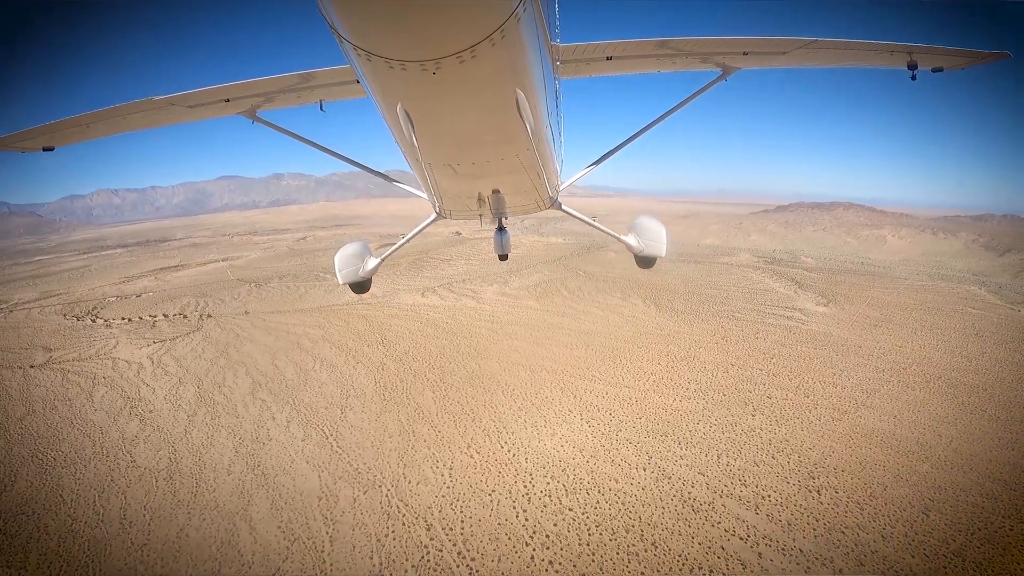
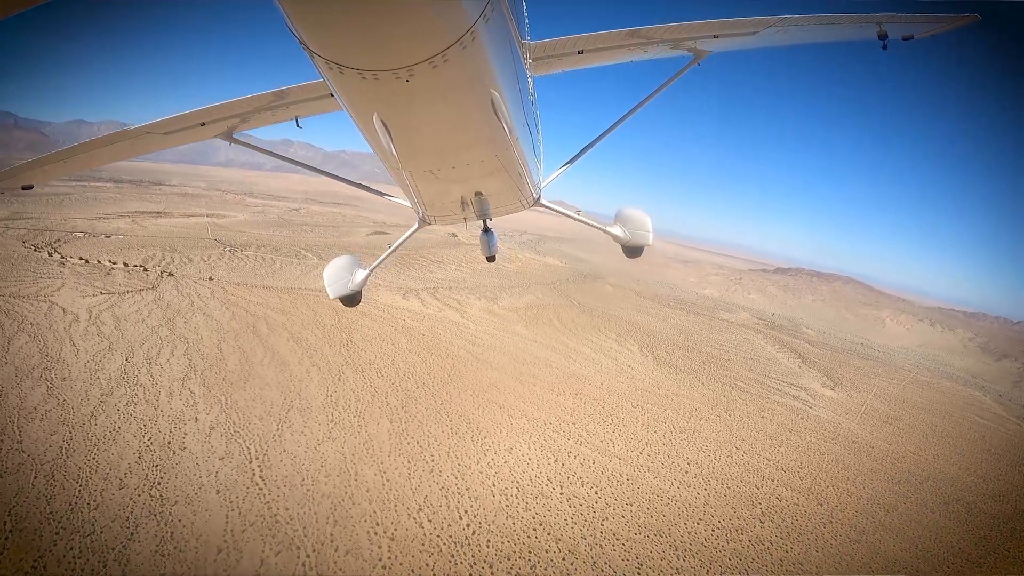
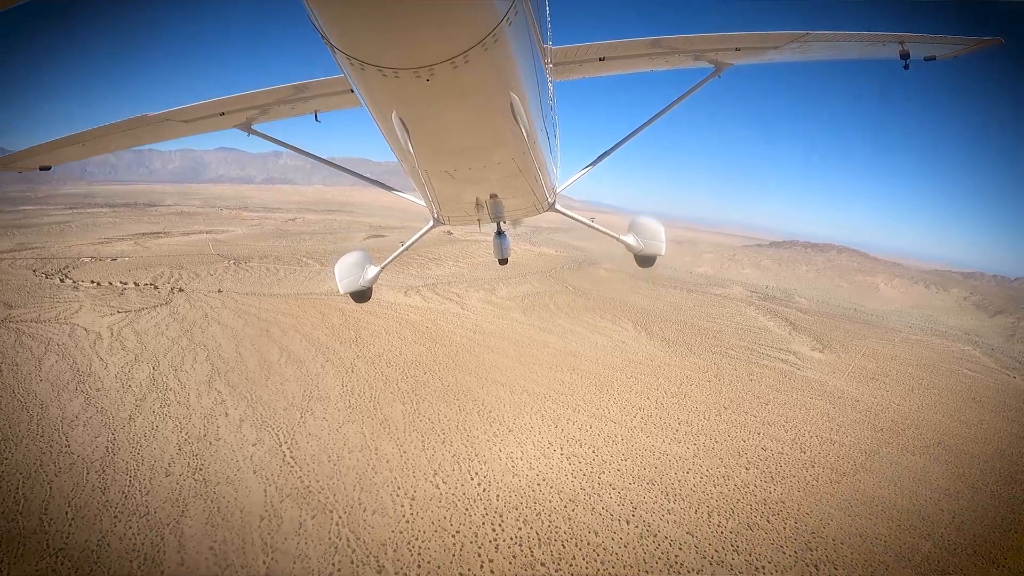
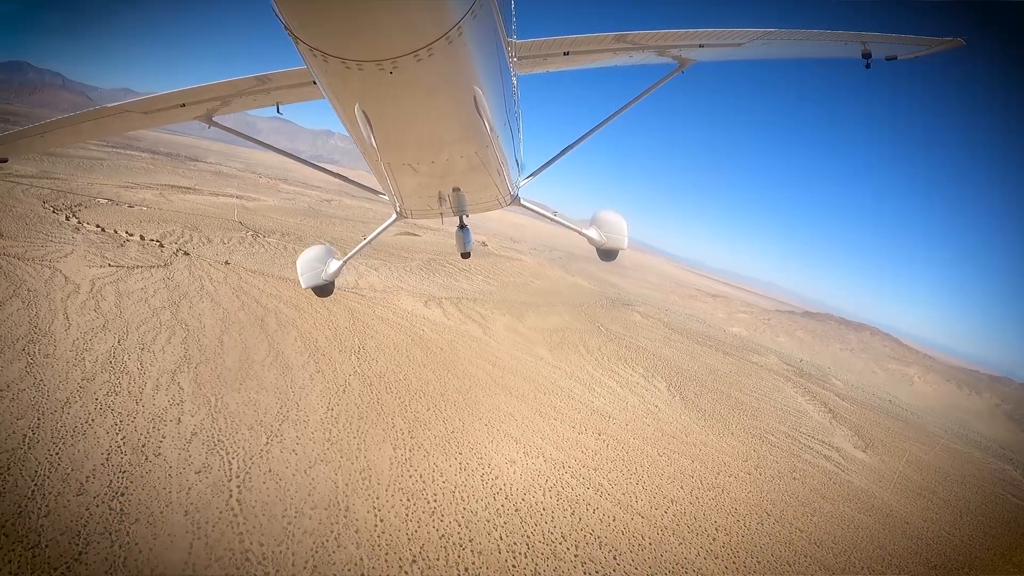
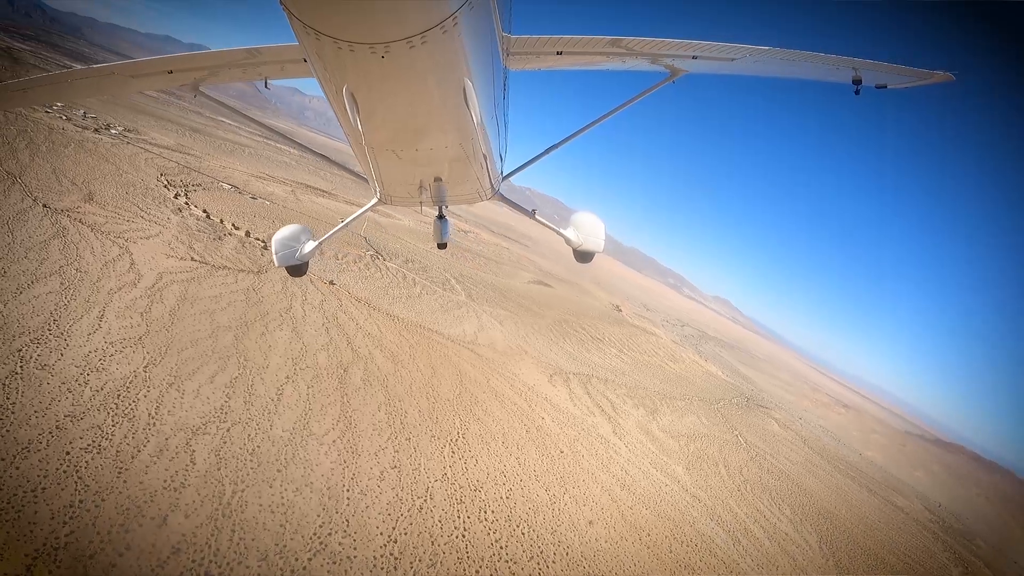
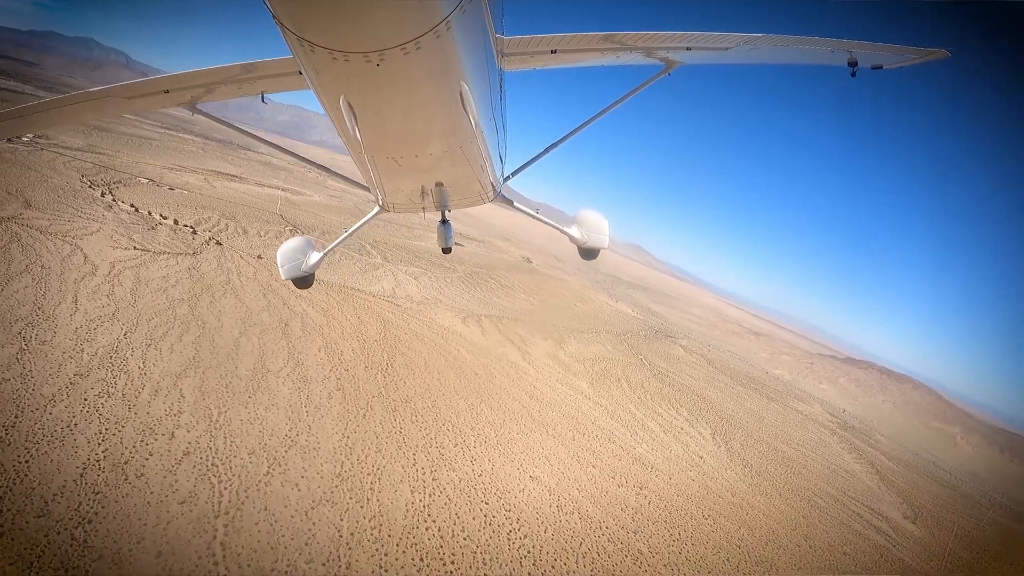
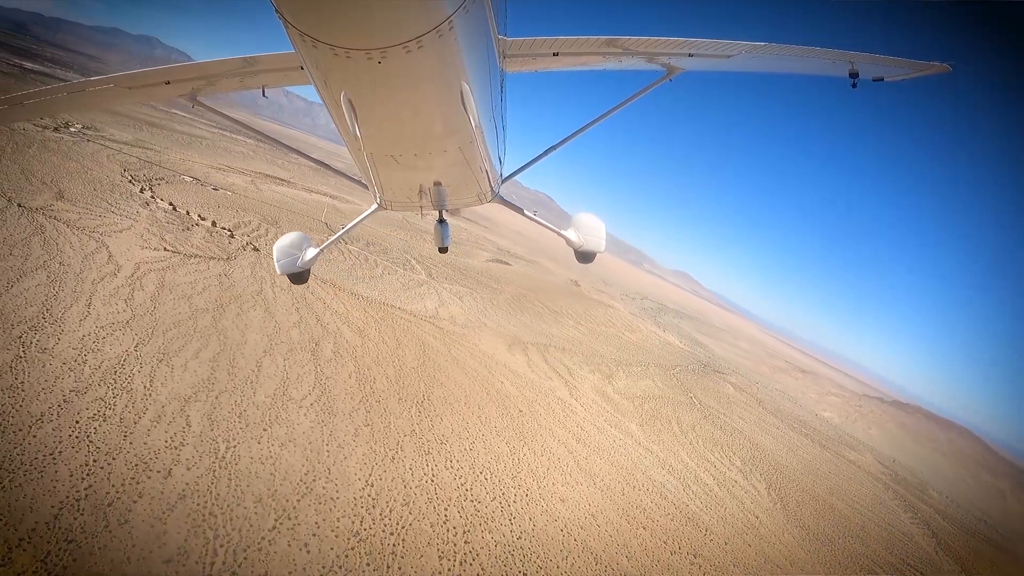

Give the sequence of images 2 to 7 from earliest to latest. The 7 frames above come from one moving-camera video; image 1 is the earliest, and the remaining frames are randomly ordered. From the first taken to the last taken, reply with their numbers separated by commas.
3, 2, 4, 6, 7, 5
